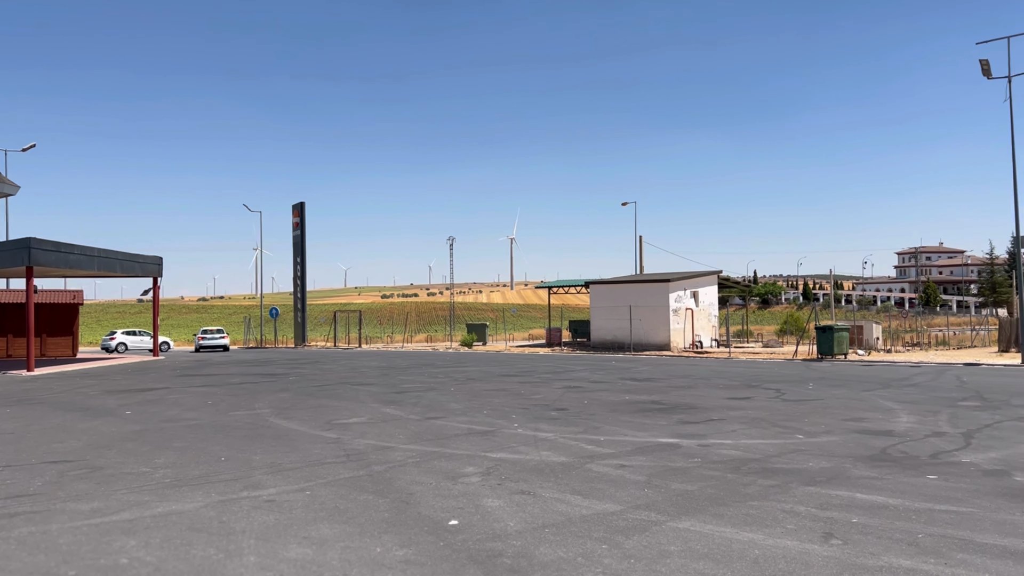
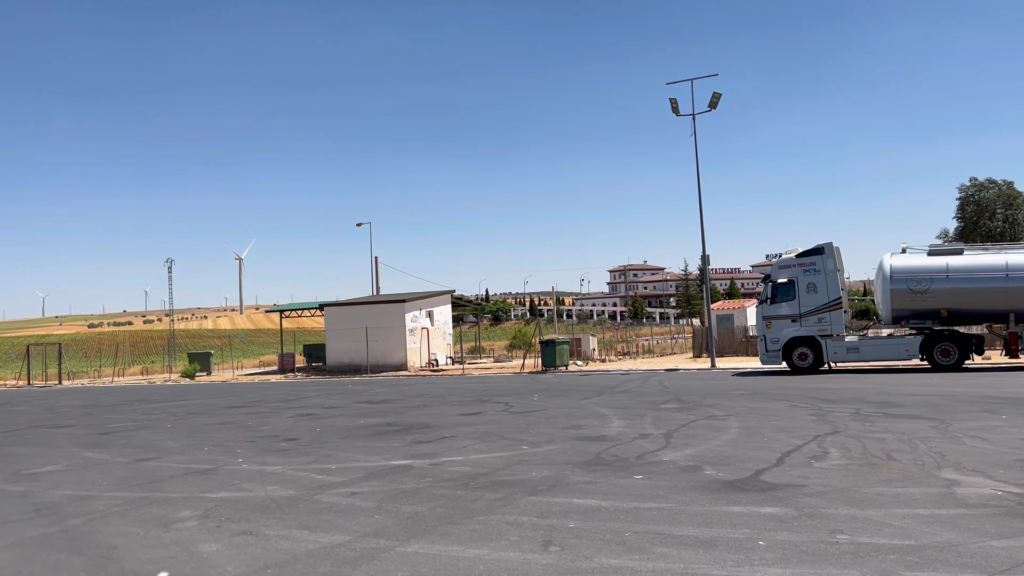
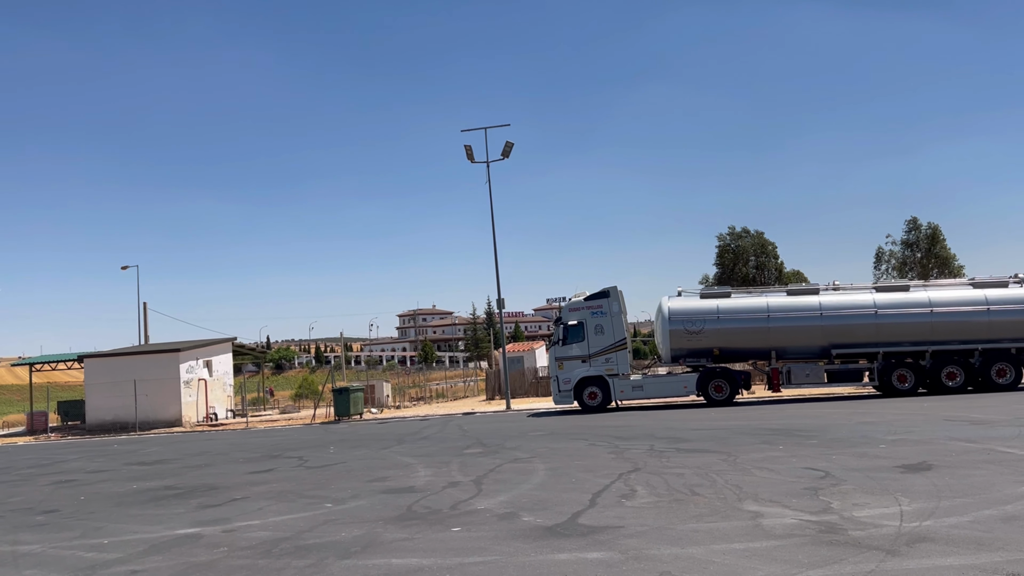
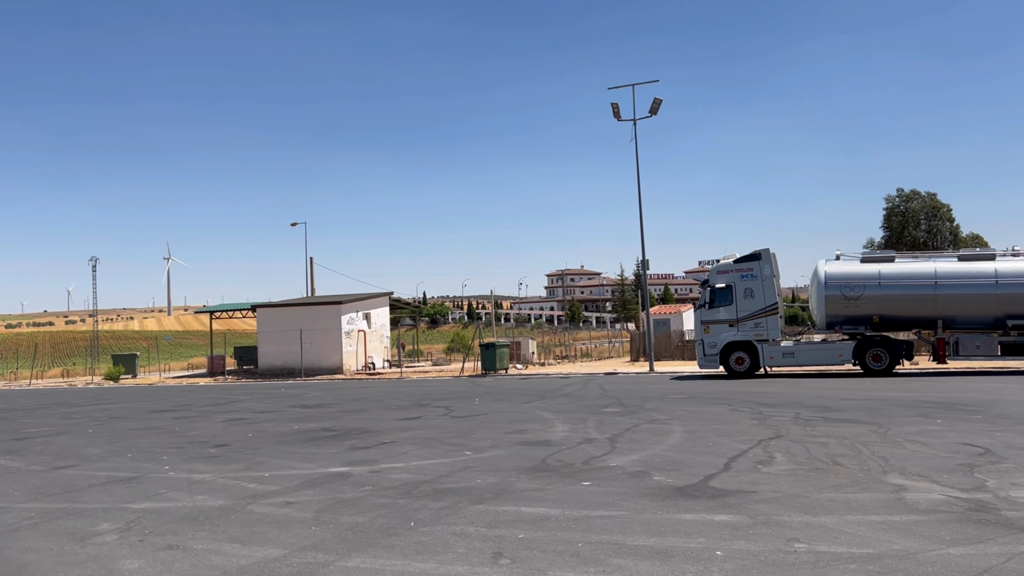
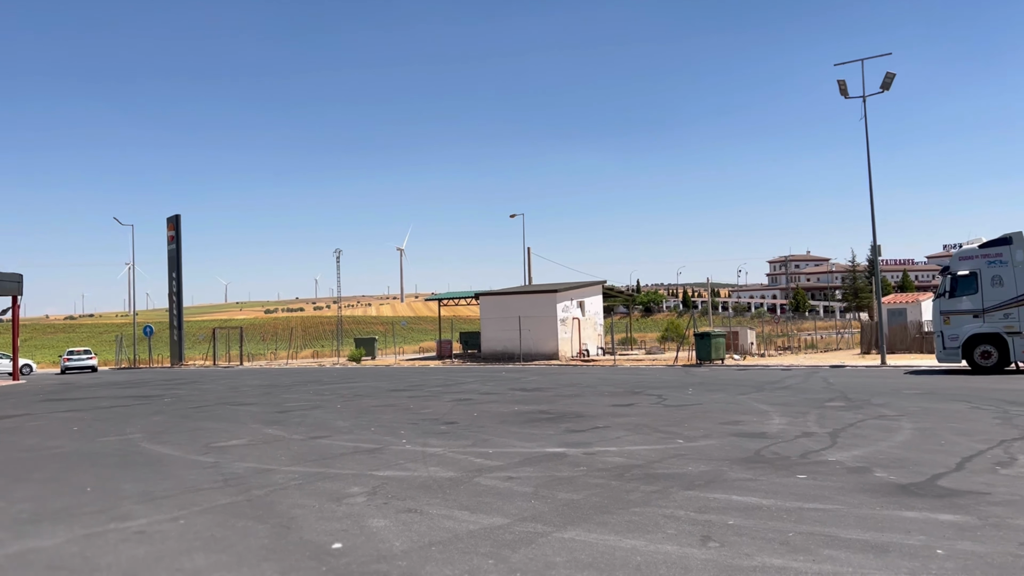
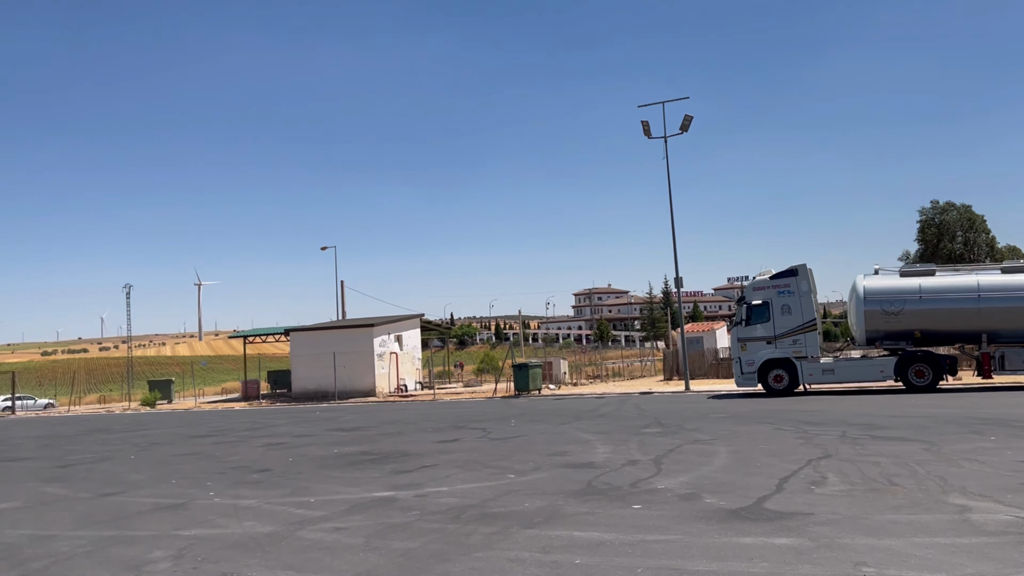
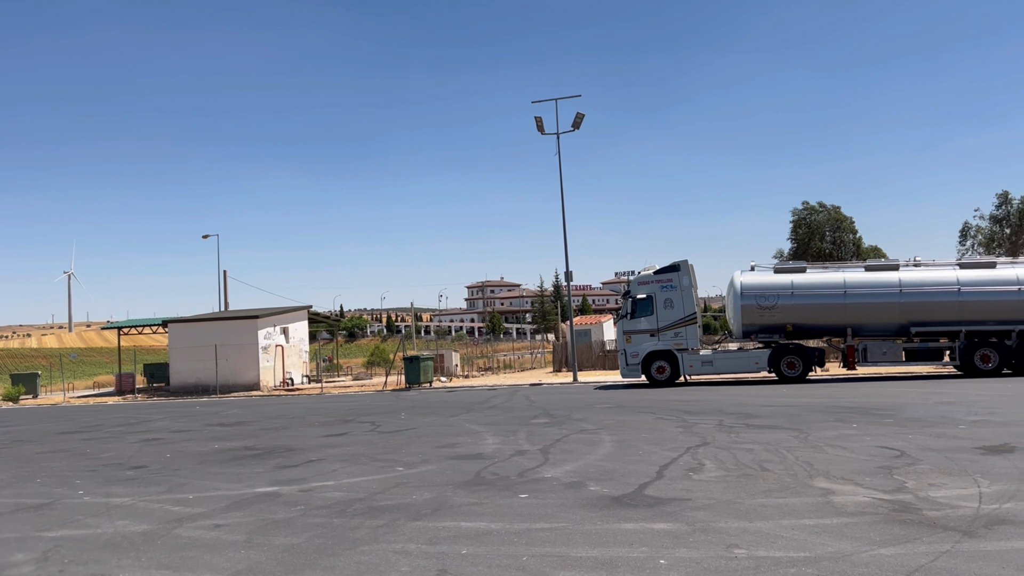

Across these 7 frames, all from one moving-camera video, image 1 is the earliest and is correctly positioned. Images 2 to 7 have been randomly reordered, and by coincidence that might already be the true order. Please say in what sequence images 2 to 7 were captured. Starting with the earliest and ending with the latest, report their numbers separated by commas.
5, 2, 4, 7, 3, 6
